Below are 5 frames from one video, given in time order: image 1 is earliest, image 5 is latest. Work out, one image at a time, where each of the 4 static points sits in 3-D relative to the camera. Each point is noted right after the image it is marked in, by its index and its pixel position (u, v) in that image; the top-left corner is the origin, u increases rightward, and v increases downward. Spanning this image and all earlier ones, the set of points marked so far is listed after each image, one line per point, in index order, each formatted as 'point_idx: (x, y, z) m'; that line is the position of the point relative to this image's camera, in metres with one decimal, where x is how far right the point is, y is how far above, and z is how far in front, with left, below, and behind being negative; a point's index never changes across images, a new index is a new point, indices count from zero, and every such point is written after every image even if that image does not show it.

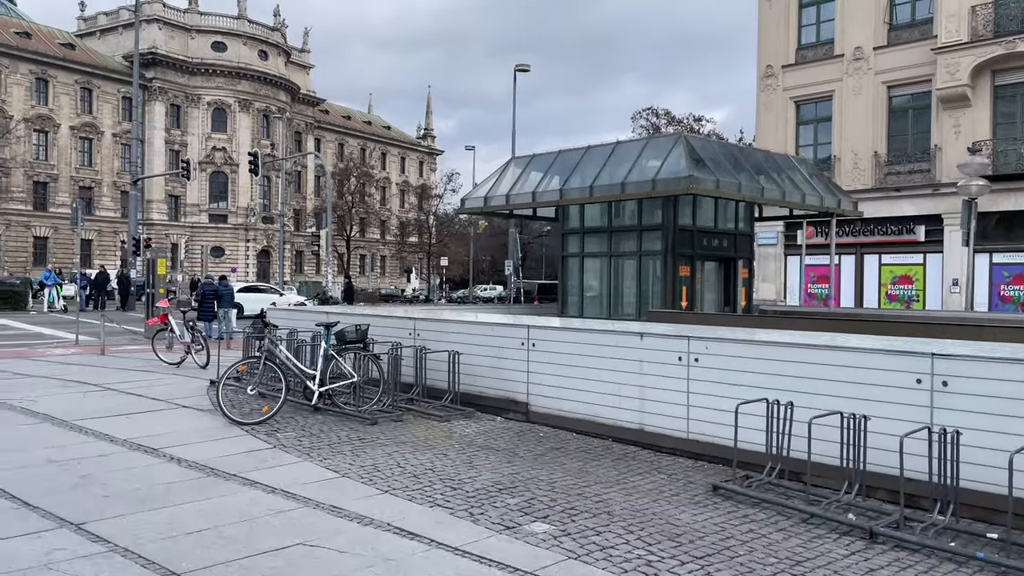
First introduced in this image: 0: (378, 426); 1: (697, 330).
0: (-1.7, -1.7, +9.9) m
1: (+2.0, -0.5, +8.7) m
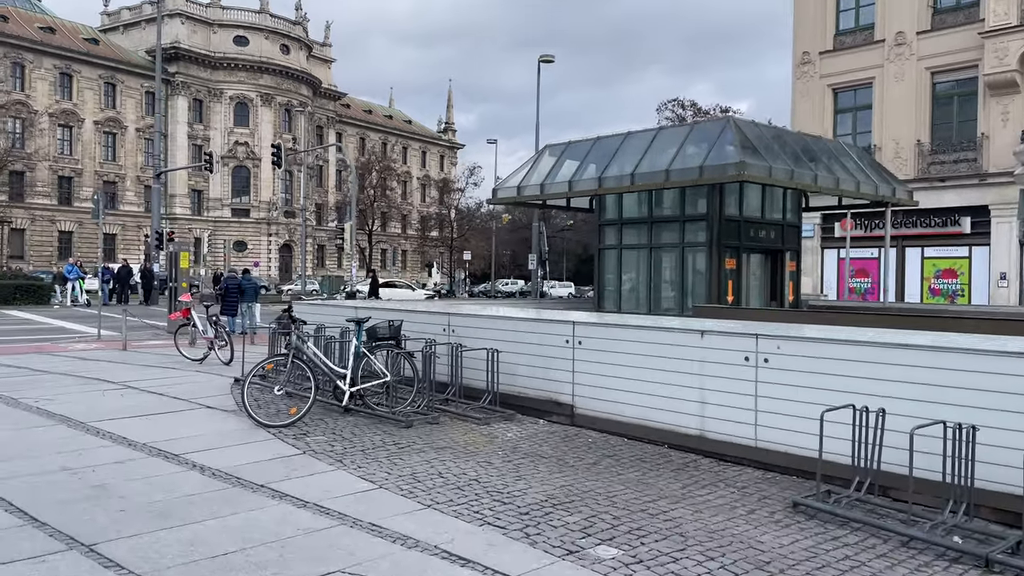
0: (-1.2, -1.6, +9.2) m
1: (+2.5, -0.4, +8.0) m
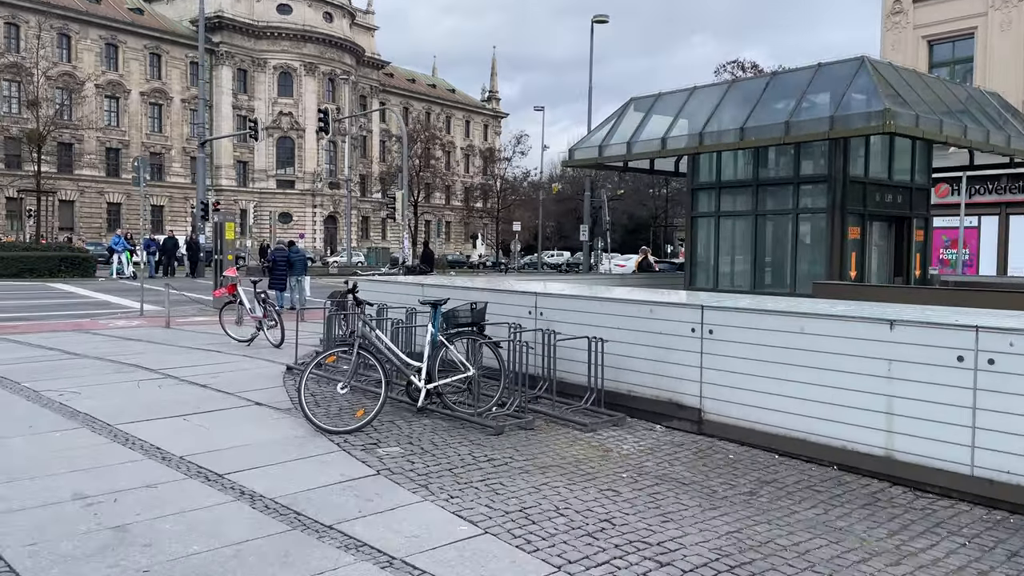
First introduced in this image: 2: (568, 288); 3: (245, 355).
0: (-0.1, -1.4, +7.5) m
1: (+3.5, -0.2, +6.0) m
2: (+0.8, 0.0, +10.9) m
3: (-4.1, -1.0, +12.2) m
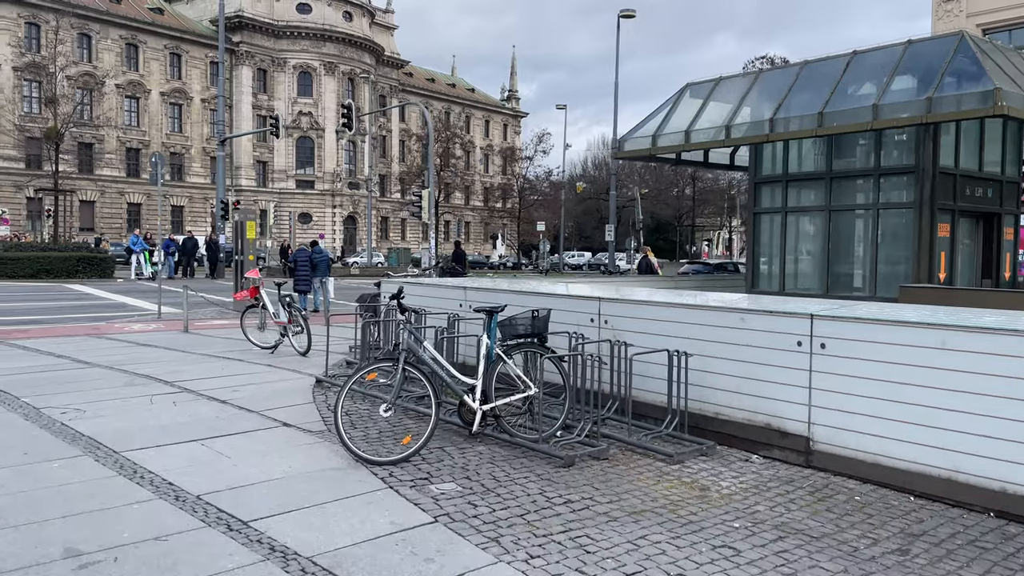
0: (+0.5, -1.5, +6.3) m
1: (+4.1, -0.3, +4.8) m
2: (+1.4, 0.0, +9.7) m
3: (-3.4, -1.1, +11.1) m
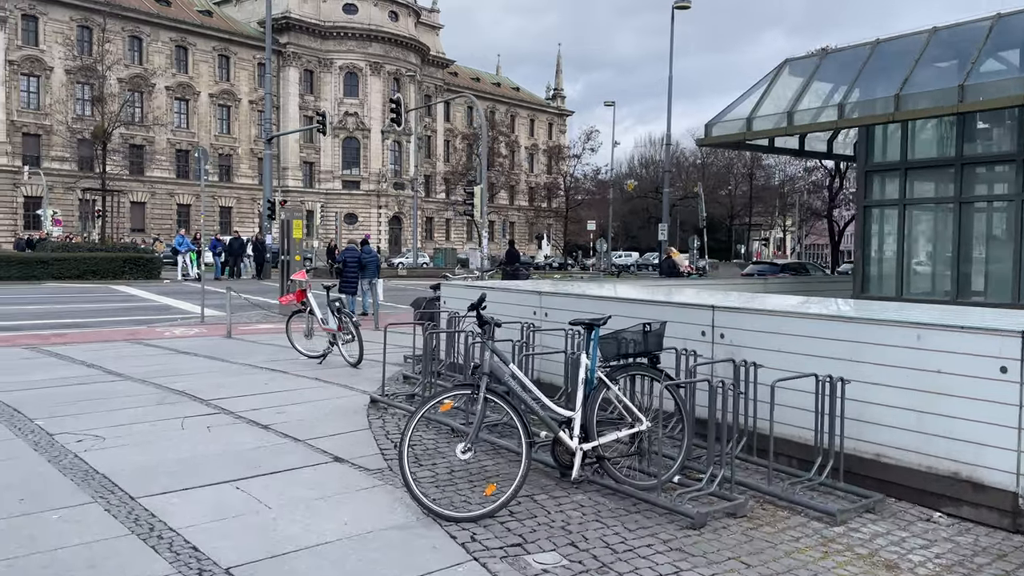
0: (+1.2, -1.5, +4.9) m
1: (+4.7, -0.3, +3.2) m
2: (+2.3, -0.1, +8.2) m
3: (-2.4, -1.1, +9.9) m
